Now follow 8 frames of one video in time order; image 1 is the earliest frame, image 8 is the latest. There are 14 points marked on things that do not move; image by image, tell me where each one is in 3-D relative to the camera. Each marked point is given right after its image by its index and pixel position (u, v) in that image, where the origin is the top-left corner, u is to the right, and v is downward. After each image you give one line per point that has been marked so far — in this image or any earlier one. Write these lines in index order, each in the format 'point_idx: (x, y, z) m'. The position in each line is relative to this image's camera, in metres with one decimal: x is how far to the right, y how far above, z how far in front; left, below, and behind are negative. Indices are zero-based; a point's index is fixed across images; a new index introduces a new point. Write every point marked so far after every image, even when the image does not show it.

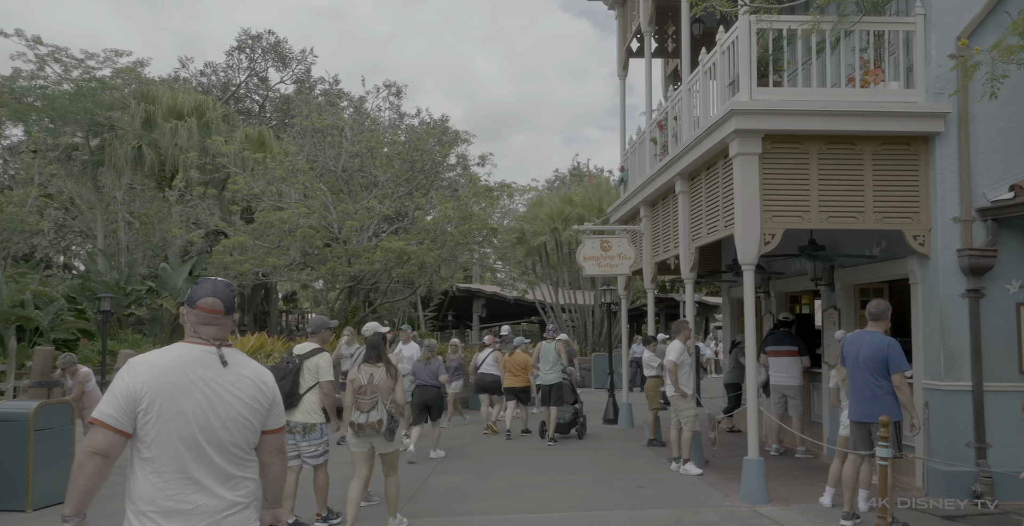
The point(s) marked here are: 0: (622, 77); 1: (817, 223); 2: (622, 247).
0: (+2.0, +3.4, +16.0) m
1: (+3.1, +0.4, +9.0) m
2: (+1.7, +0.3, +13.5) m
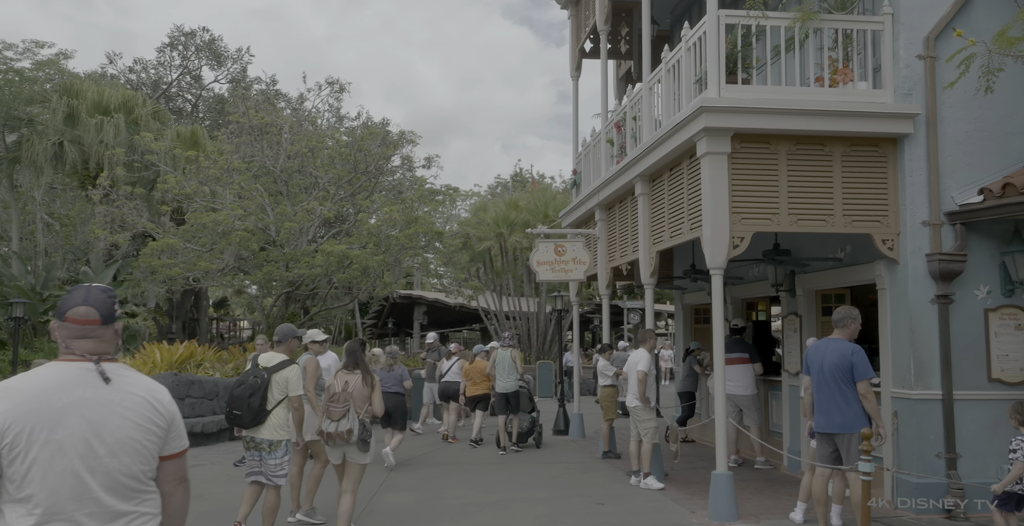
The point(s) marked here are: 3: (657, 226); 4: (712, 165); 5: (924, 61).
0: (+1.1, +3.3, +15.6) m
1: (+2.7, +0.4, +8.7) m
2: (+1.0, +0.2, +13.0) m
3: (+1.7, +0.4, +10.5) m
4: (+1.9, +1.0, +8.6) m
5: (+4.1, +2.0, +8.9) m
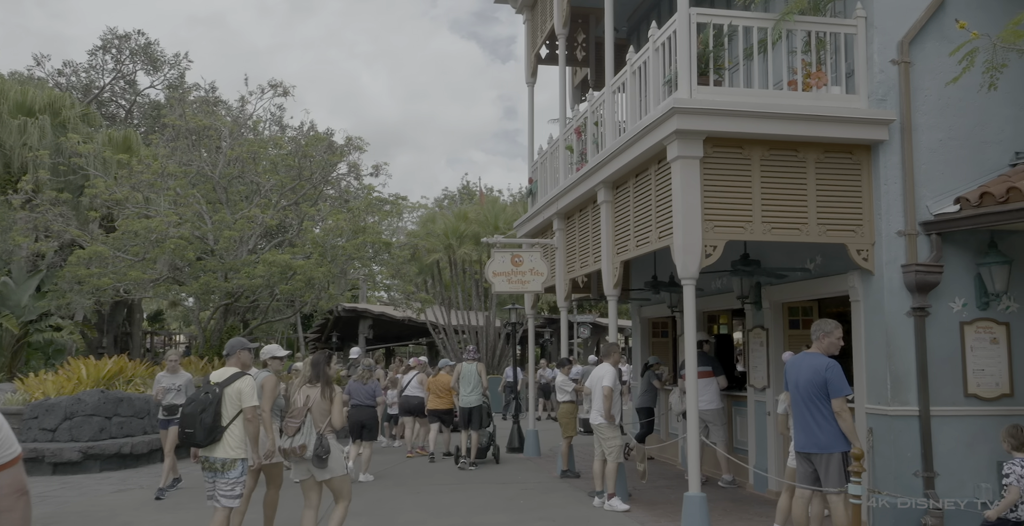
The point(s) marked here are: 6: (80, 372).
0: (+0.3, +3.1, +15.2) m
1: (+2.3, +0.3, +8.3) m
2: (+0.3, 0.0, +12.5) m
3: (+1.3, +0.3, +10.0) m
4: (+1.6, +0.9, +8.2) m
5: (+3.8, +1.9, +8.6) m
6: (-7.1, -1.8, +14.5) m
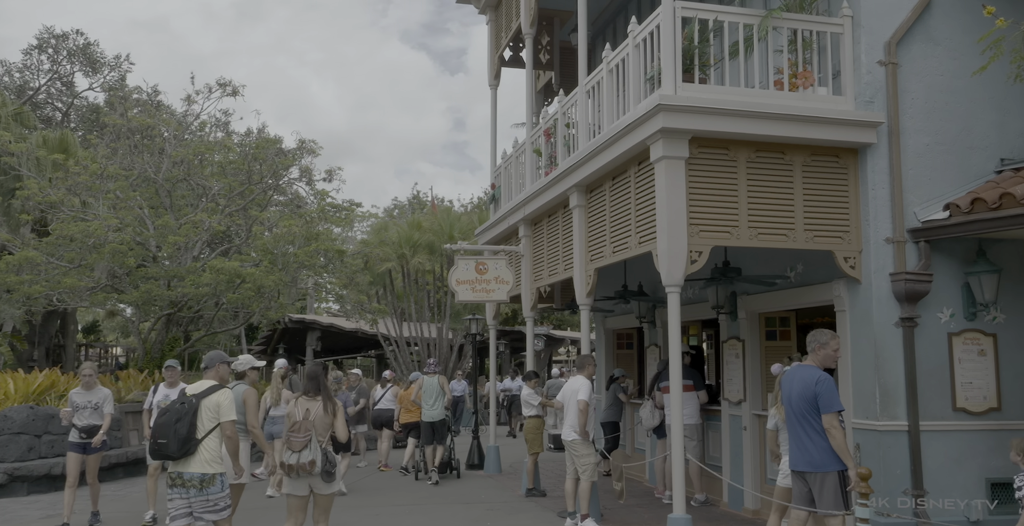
0: (-0.3, +2.9, +14.7) m
1: (+2.1, +0.2, +7.9) m
2: (-0.2, -0.1, +12.0) m
3: (+0.9, +0.2, +9.6) m
4: (+1.4, +0.8, +7.7) m
5: (+3.5, +1.8, +8.3) m
6: (-7.7, -1.9, +13.5) m
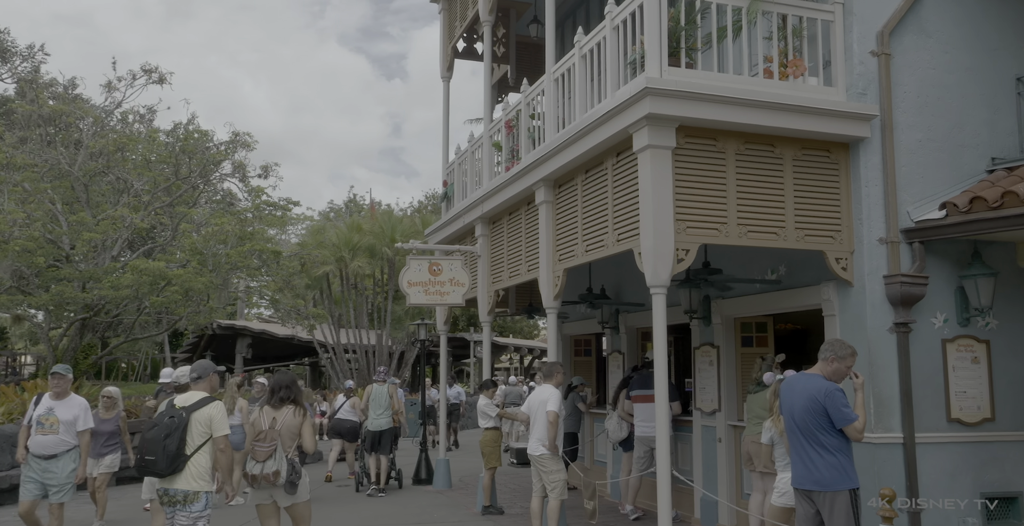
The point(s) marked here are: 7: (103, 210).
0: (-1.0, +2.9, +13.9) m
1: (+1.8, +0.2, +7.3) m
2: (-0.7, -0.1, +11.2) m
3: (+0.5, +0.2, +8.9) m
4: (+1.1, +0.8, +7.1) m
5: (+3.2, +1.8, +7.8) m
6: (-8.4, -1.8, +12.1) m
7: (-8.3, +1.1, +18.1) m
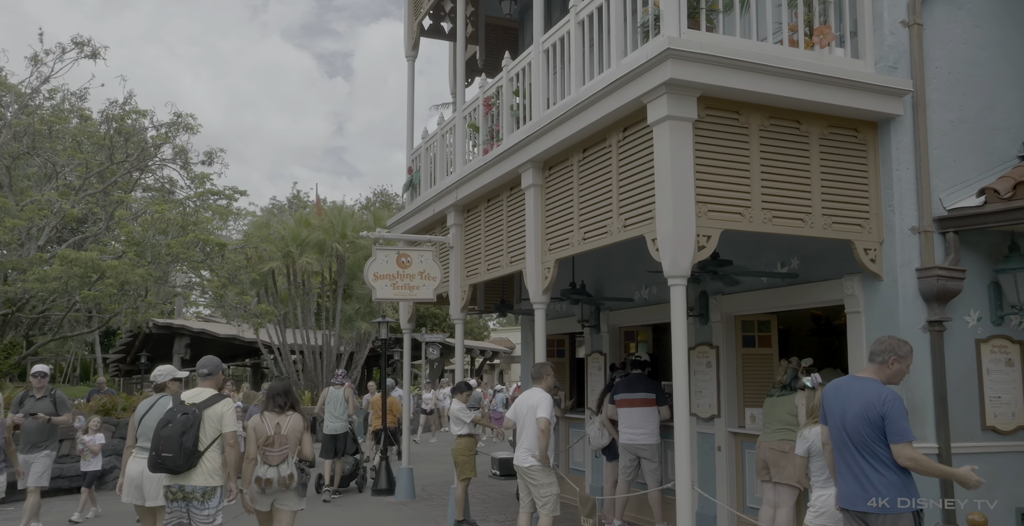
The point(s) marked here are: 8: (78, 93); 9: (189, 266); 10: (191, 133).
0: (-1.5, +3.0, +12.9) m
1: (+1.8, +0.3, +6.5) m
2: (-1.0, 0.0, +10.2) m
3: (+0.4, +0.3, +8.0) m
4: (+1.1, +0.9, +6.2) m
5: (+3.2, +1.9, +7.1) m
6: (-8.7, -1.6, +10.6) m
7: (-9.0, +1.3, +16.6) m
8: (-9.3, +3.6, +18.9) m
9: (-6.3, -0.1, +17.1) m
10: (-5.7, +2.3, +15.7) m
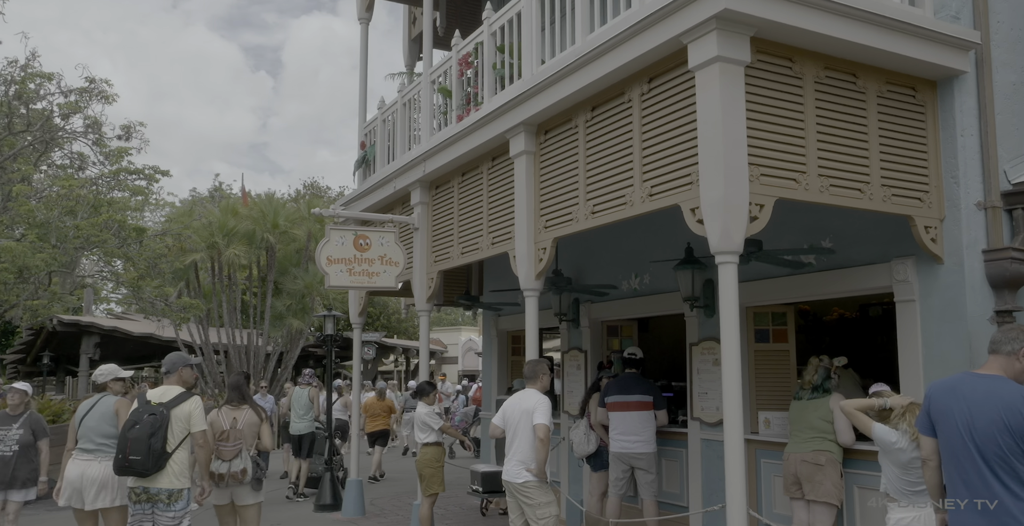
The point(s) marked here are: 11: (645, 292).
0: (-1.9, +3.2, +11.5) m
1: (+1.9, +0.4, +5.4) m
2: (-1.3, +0.2, +8.9) m
3: (+0.3, +0.5, +6.8) m
4: (+1.2, +1.1, +5.1) m
5: (+3.2, +2.0, +6.2) m
6: (-9.0, -1.4, +8.6) m
7: (-9.8, +1.5, +14.6) m
8: (-10.2, +3.8, +16.8) m
9: (-7.1, +0.1, +15.3) m
10: (-6.4, +2.5, +14.0) m
11: (+1.3, -0.3, +8.9) m
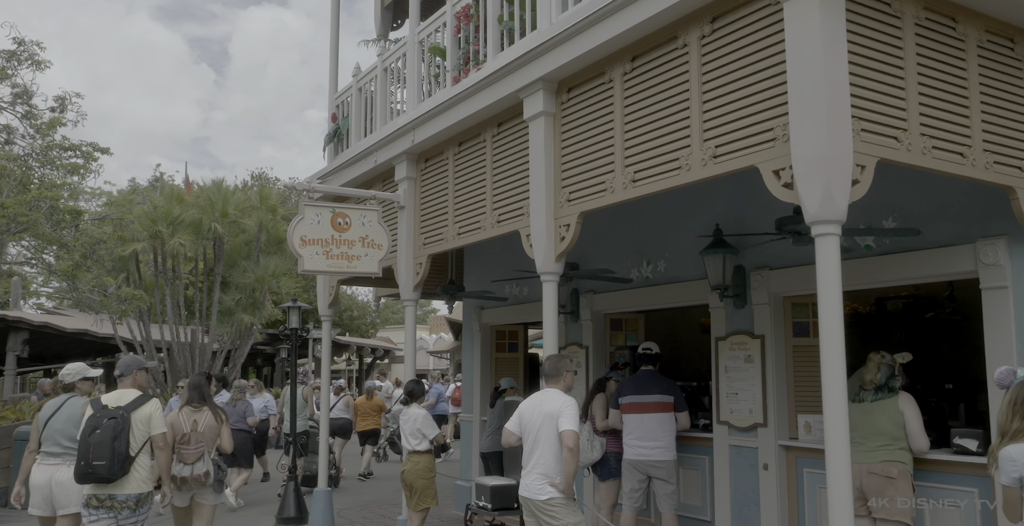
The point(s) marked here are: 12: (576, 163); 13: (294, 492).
0: (-2.1, +3.3, +10.4) m
1: (+2.1, +0.6, +4.5) m
2: (-1.3, +0.3, +7.8) m
3: (+0.5, +0.6, +5.8) m
4: (+1.5, +1.2, +4.2) m
5: (+3.4, +2.1, +5.4) m
6: (-9.0, -1.1, +7.0) m
7: (-10.1, +1.7, +12.9) m
8: (-10.7, +4.1, +15.1) m
9: (-7.5, +0.3, +13.8) m
10: (-6.7, +2.7, +12.6) m
11: (+1.3, -0.2, +7.9) m
12: (+0.4, +0.7, +5.9) m
13: (-2.4, -2.5, +9.7) m
